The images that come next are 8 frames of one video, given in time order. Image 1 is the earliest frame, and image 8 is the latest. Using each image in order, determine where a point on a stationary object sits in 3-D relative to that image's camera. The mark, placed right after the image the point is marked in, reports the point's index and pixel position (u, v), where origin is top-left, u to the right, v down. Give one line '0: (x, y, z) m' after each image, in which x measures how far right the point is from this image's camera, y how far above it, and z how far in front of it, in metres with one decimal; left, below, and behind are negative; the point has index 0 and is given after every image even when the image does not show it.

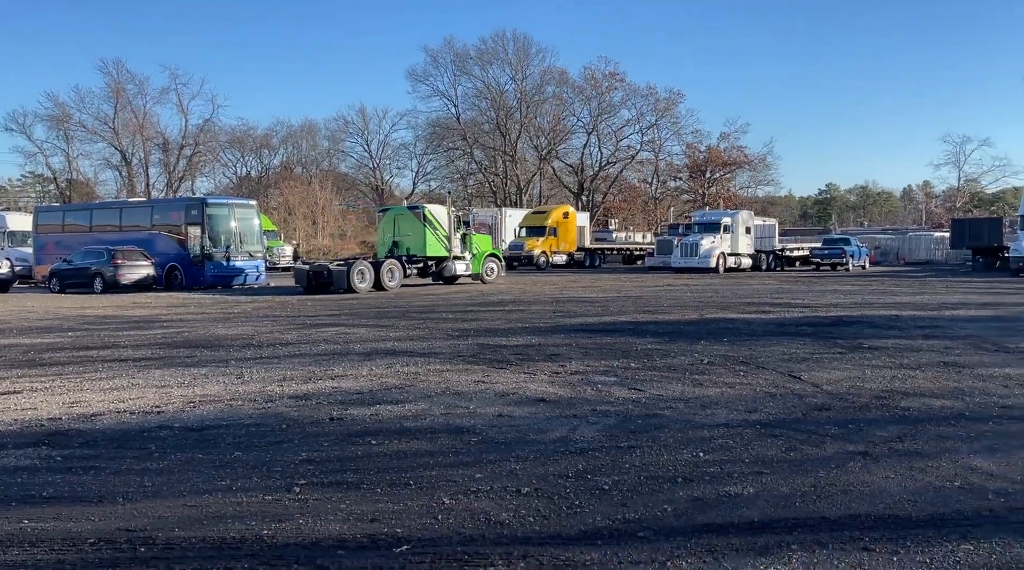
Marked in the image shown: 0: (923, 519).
0: (+2.4, -1.4, +5.0) m
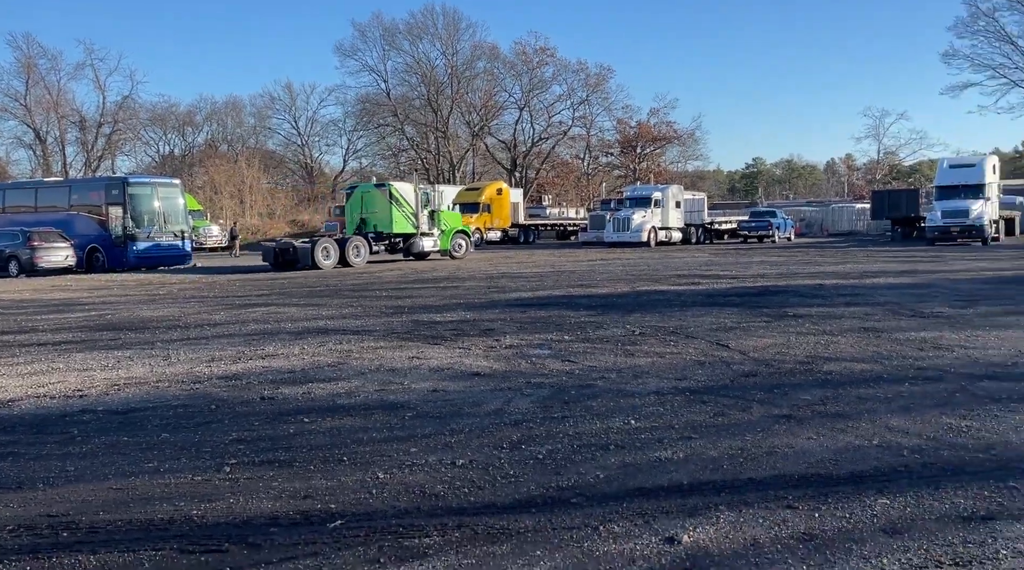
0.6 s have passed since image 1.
0: (+2.0, -1.2, +5.2) m
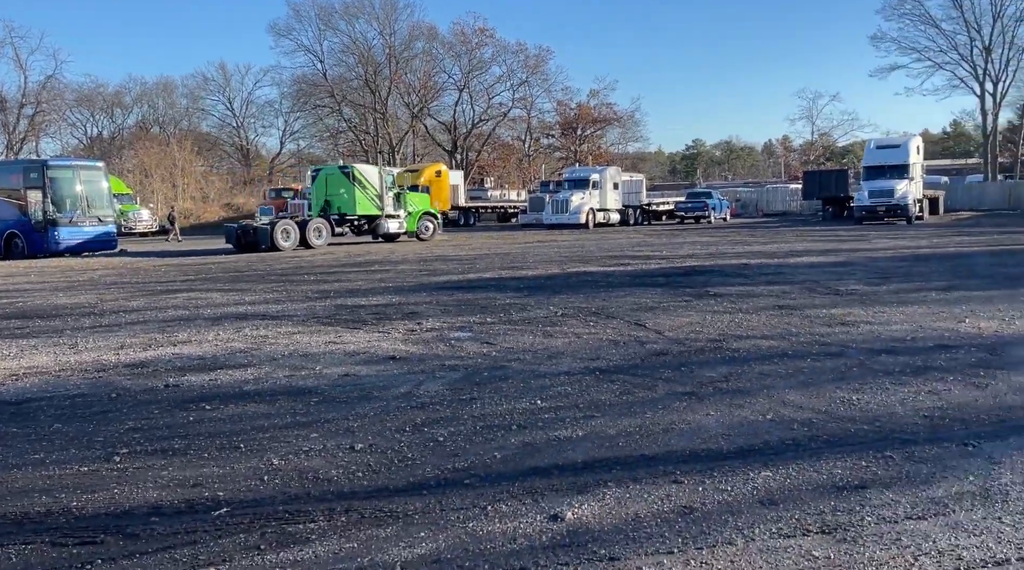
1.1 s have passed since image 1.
0: (+1.4, -1.0, +5.4) m
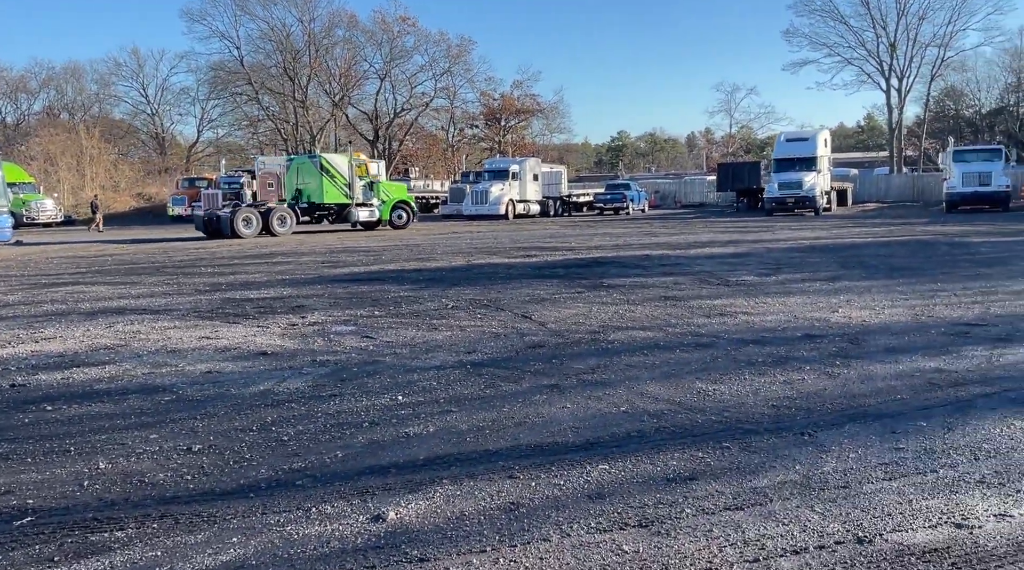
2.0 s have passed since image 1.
0: (+0.4, -1.0, +5.4) m
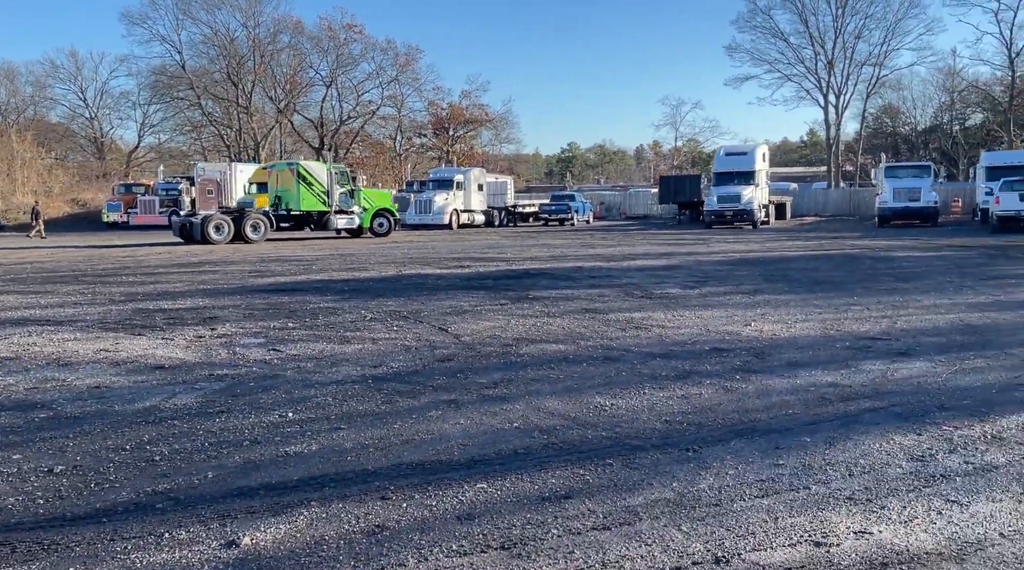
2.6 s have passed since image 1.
0: (-0.3, -1.1, +5.3) m
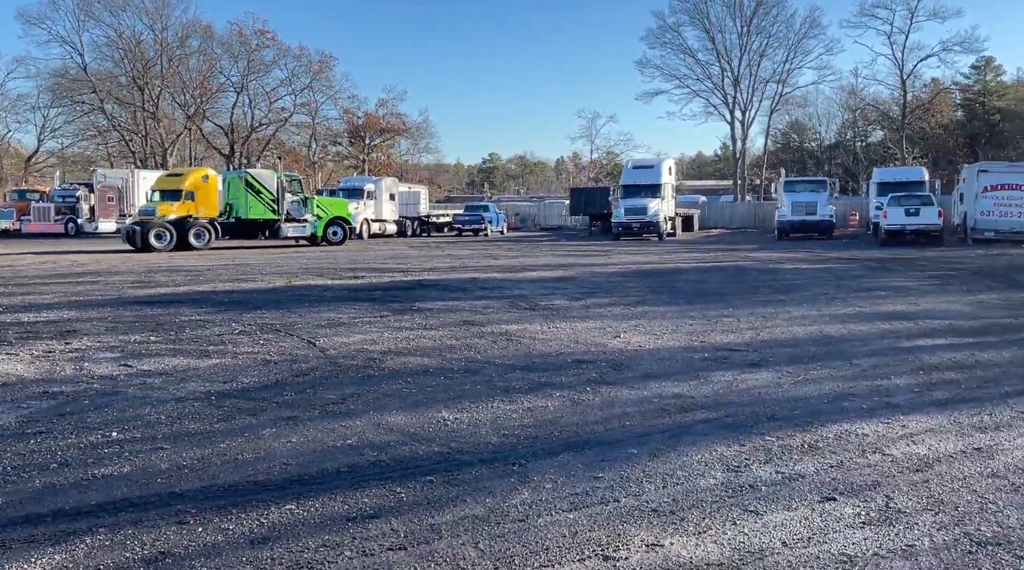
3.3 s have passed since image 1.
0: (-1.4, -1.2, +5.1) m
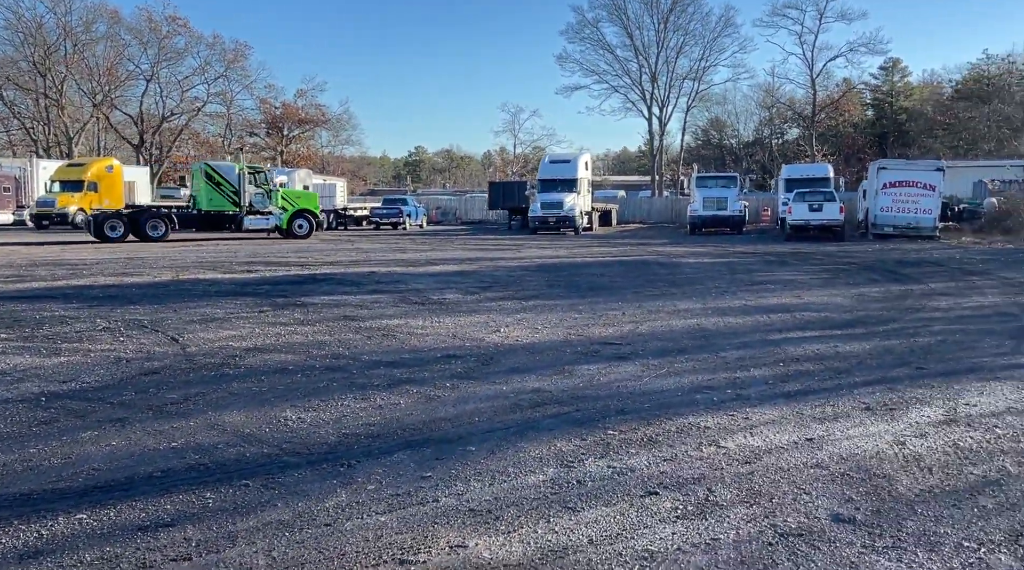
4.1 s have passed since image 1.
0: (-2.4, -1.1, +4.8) m
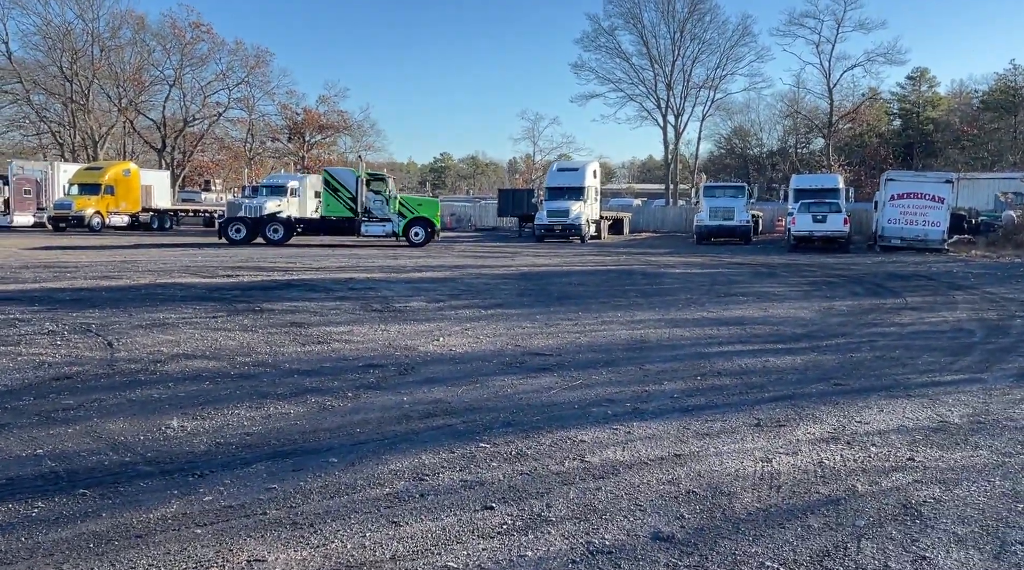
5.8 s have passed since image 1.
0: (-3.3, -1.2, +4.8) m
